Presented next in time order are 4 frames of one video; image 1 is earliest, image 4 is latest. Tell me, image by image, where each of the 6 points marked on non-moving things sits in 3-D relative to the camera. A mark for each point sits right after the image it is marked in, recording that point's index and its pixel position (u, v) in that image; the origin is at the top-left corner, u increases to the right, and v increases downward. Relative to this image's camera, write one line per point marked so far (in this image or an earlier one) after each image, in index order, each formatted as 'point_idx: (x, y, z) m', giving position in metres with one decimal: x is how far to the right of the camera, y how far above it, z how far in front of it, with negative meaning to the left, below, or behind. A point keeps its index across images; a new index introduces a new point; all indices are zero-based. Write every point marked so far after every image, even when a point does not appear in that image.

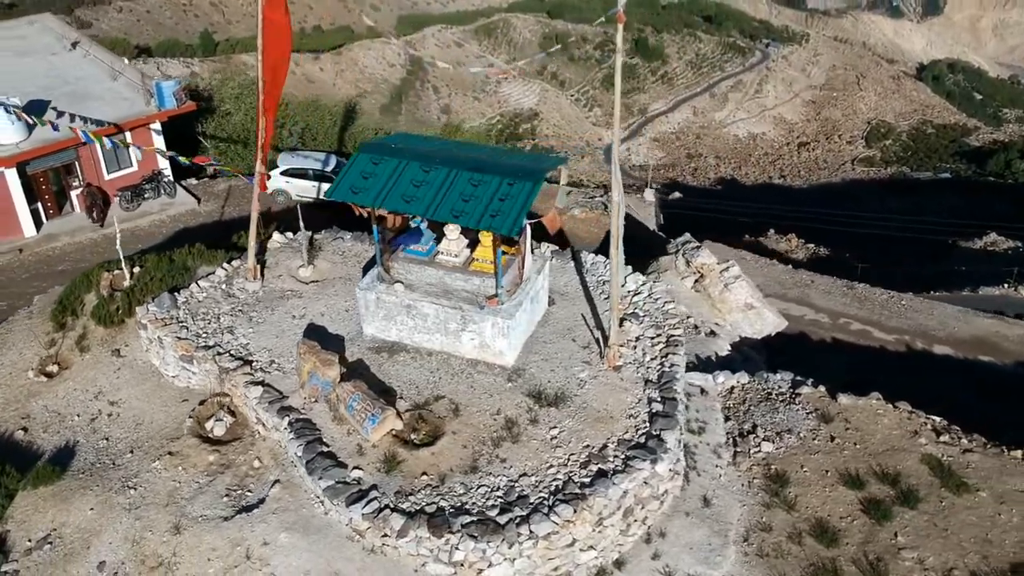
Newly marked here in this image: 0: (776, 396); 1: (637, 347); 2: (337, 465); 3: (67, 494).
0: (+4.6, -1.9, +17.4) m
1: (+2.0, -1.0, +15.9) m
2: (-2.4, -2.4, +13.5) m
3: (-6.5, -3.0, +14.4) m
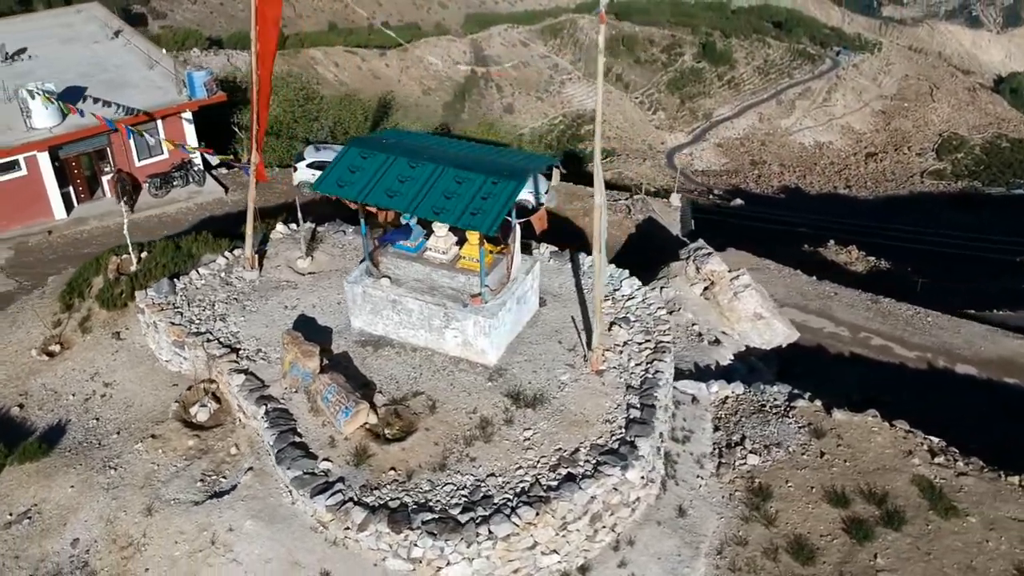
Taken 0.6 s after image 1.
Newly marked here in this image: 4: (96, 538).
0: (+4.4, -2.1, +17.0) m
1: (+1.7, -1.0, +15.7) m
2: (-2.8, -2.3, +13.6) m
3: (-6.9, -2.7, +14.8) m
4: (-5.7, -3.4, +13.6) m
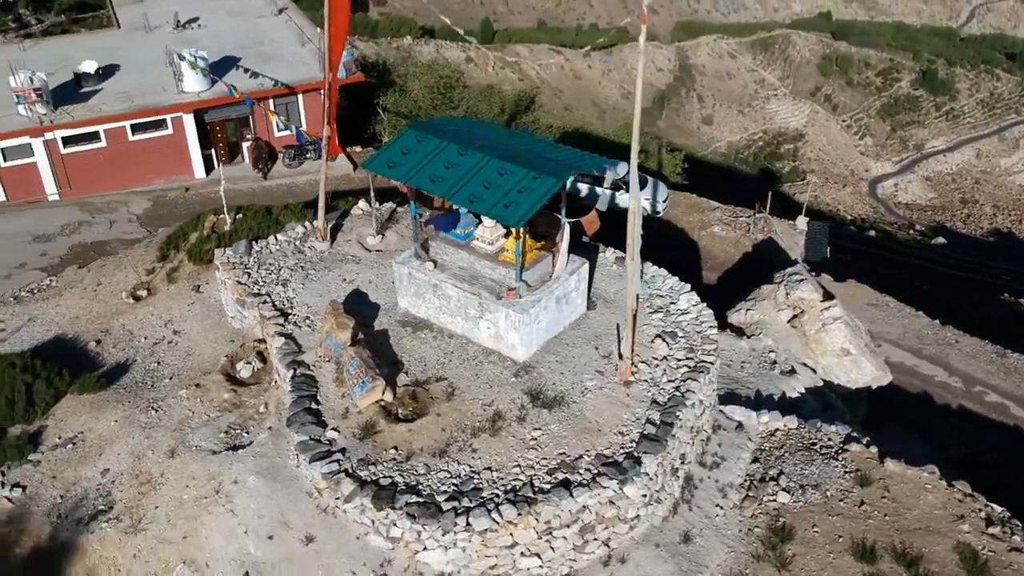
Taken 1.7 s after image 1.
0: (+4.9, -2.6, +16.0) m
1: (+2.2, -1.2, +15.2) m
2: (-2.8, -1.9, +14.0) m
3: (-6.5, -1.8, +15.9) m
4: (-5.7, -2.7, +14.6) m
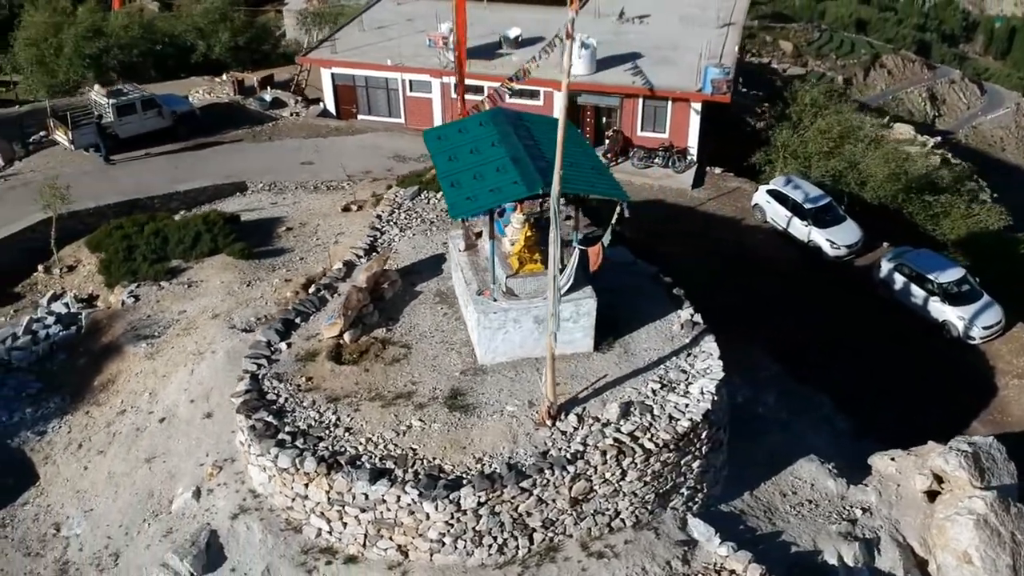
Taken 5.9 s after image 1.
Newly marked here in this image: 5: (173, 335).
0: (+3.1, -4.2, +13.1) m
1: (+1.1, -1.9, +13.8) m
2: (-3.6, -0.7, +15.6) m
3: (-5.4, +0.4, +19.3) m
4: (-5.8, -0.5, +17.8) m
5: (-5.9, -0.8, +17.3) m
